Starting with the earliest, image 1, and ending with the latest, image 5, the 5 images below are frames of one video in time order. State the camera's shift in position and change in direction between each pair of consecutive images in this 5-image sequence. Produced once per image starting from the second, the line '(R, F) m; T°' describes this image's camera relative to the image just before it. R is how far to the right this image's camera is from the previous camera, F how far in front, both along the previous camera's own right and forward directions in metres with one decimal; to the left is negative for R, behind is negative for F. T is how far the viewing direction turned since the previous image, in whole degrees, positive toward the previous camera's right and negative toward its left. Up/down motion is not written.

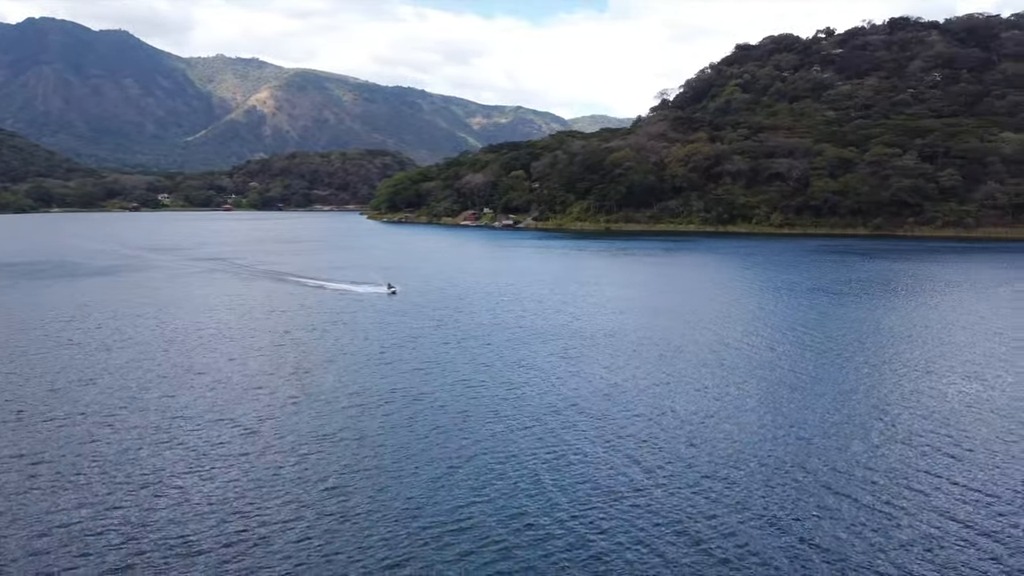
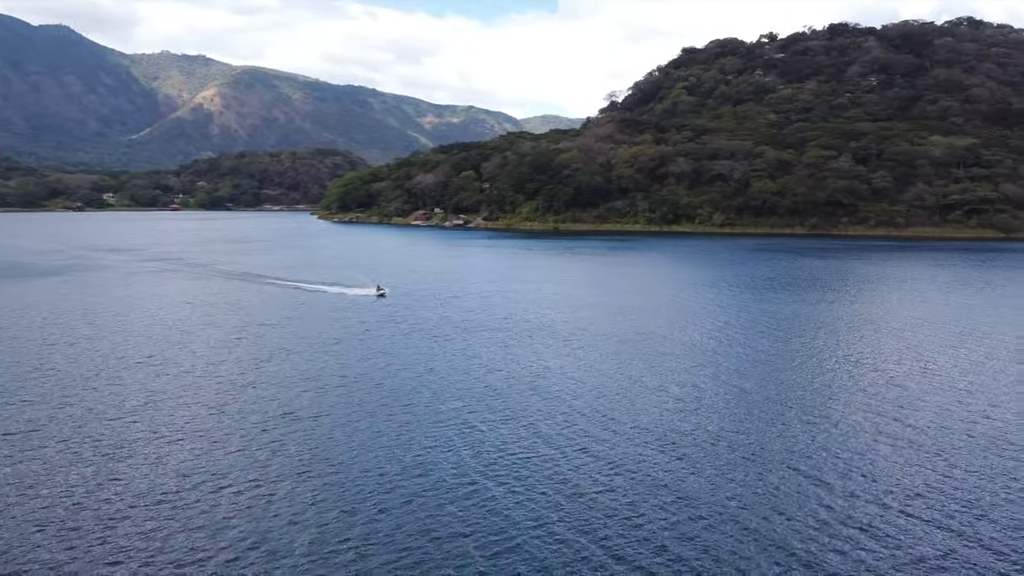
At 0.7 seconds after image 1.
(+0.3, -1.5) m; +3°
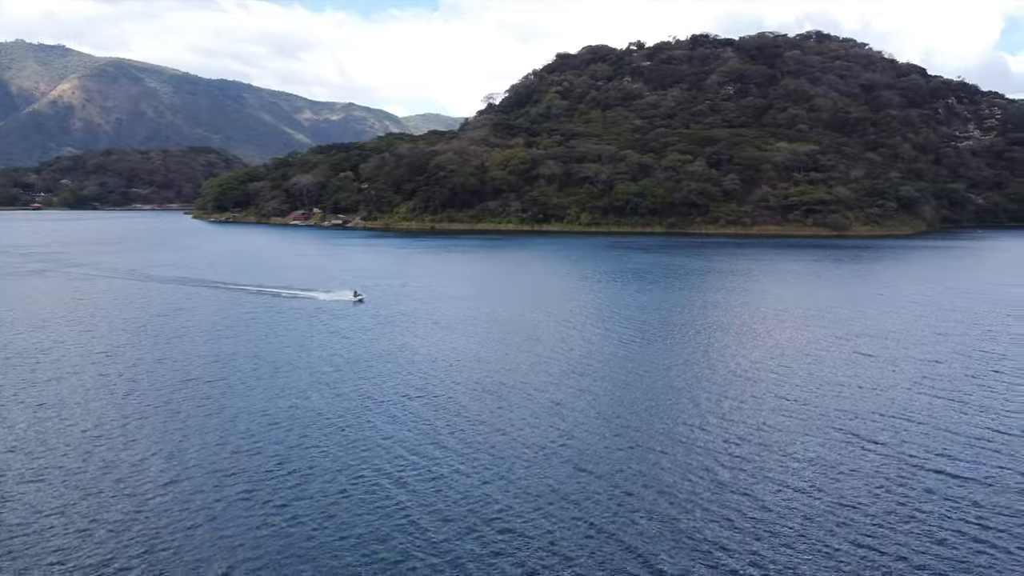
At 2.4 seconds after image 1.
(+0.5, -4.0) m; +8°
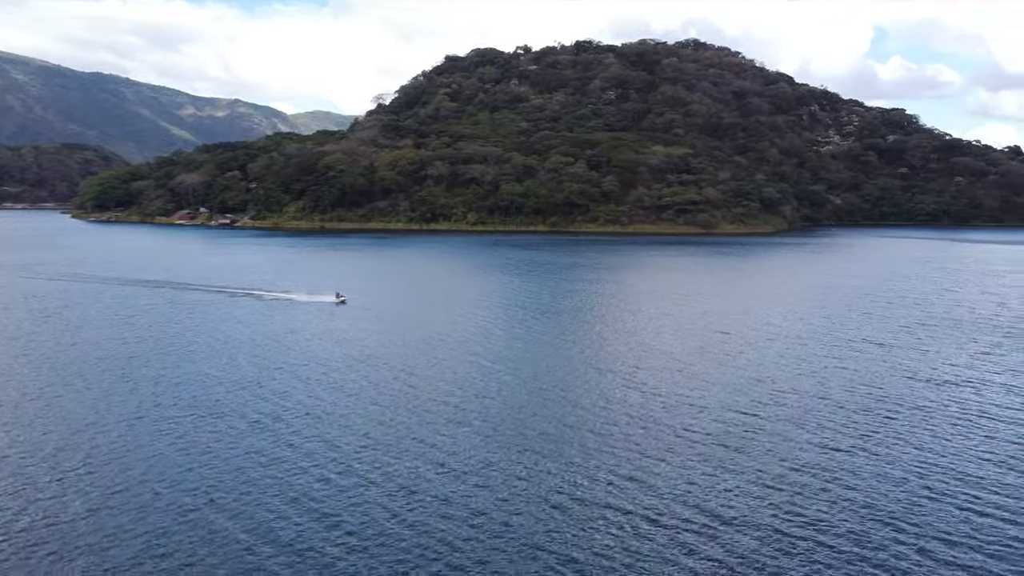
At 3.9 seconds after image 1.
(+0.5, -3.6) m; +7°
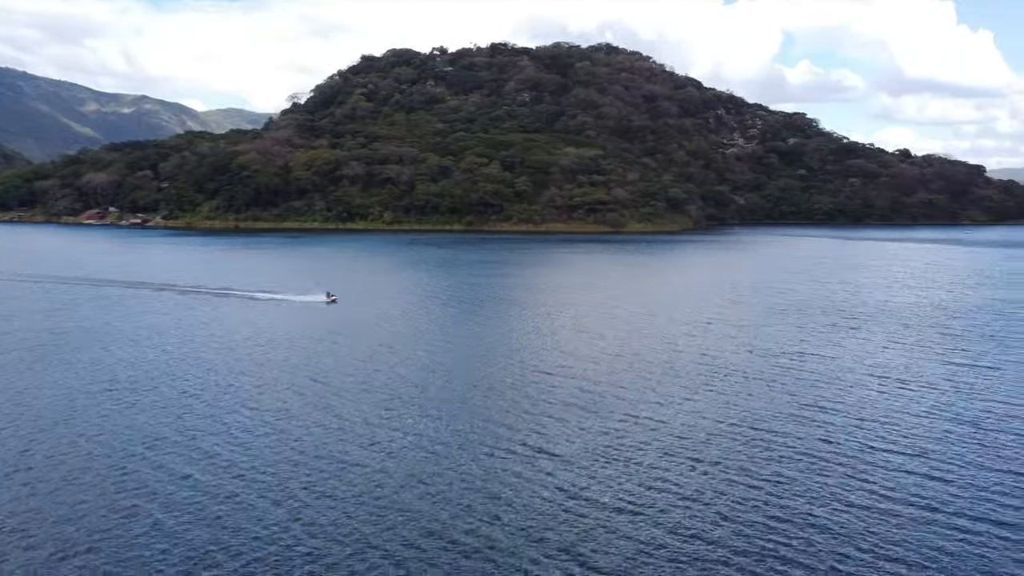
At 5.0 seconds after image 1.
(+0.5, -2.7) m; +5°
